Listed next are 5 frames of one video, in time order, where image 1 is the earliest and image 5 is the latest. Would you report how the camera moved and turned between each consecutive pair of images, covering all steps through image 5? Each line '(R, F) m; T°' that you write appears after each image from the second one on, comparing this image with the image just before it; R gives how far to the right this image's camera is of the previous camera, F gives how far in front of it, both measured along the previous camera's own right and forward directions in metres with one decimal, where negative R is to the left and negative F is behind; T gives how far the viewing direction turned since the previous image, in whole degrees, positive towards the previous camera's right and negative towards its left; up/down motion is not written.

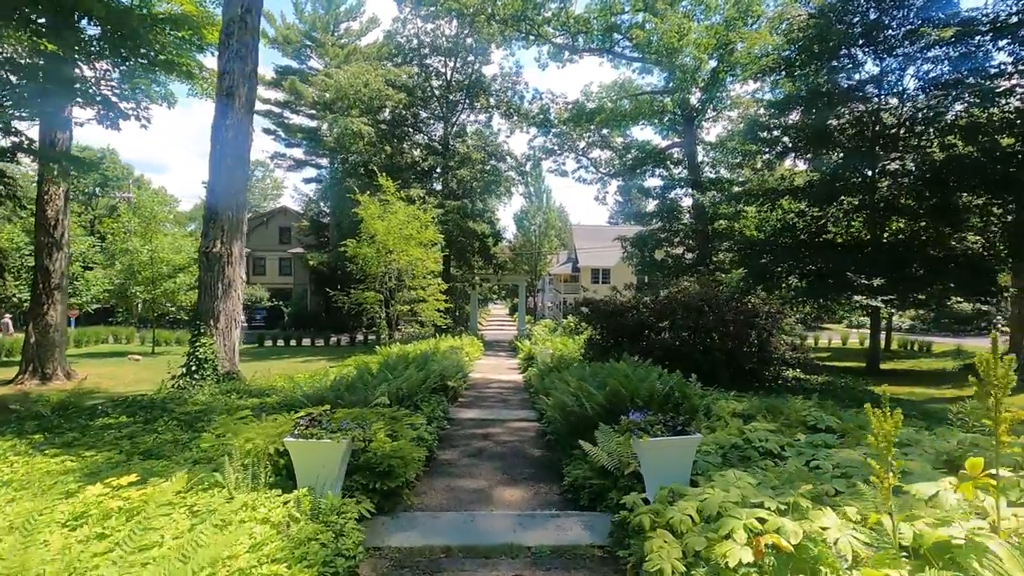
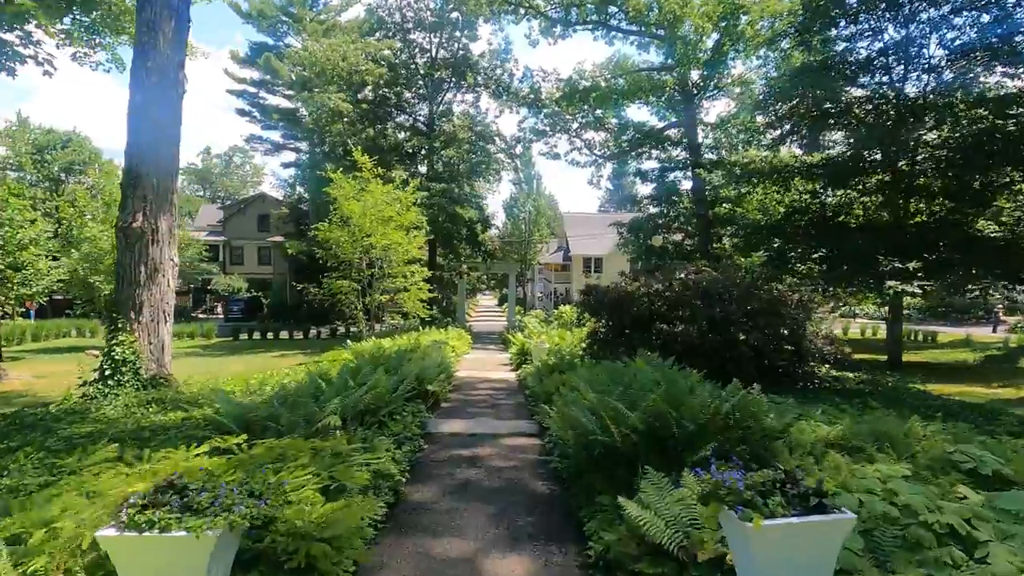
(0.0, +1.1) m; +1°
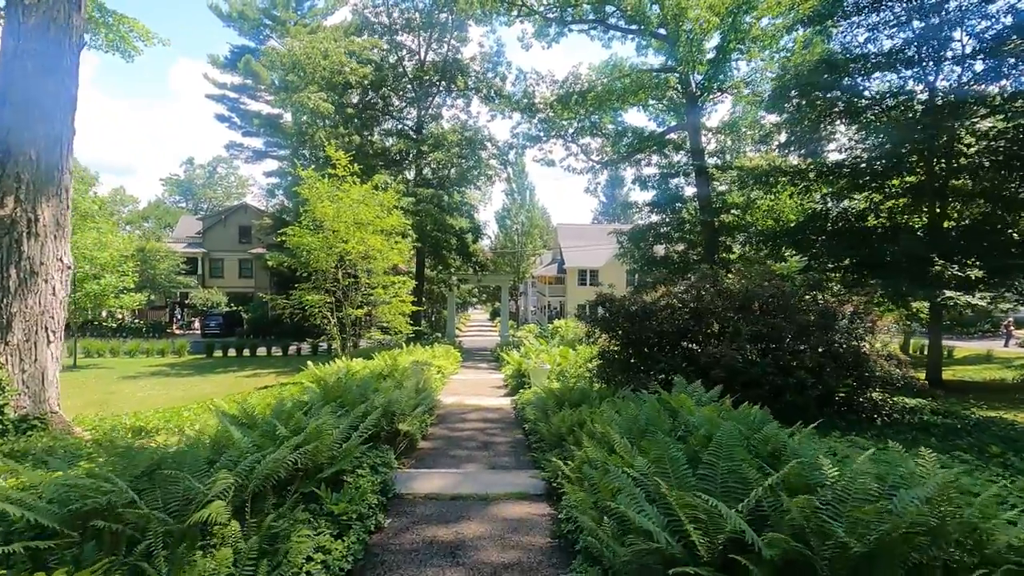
(0.0, +1.2) m; +1°
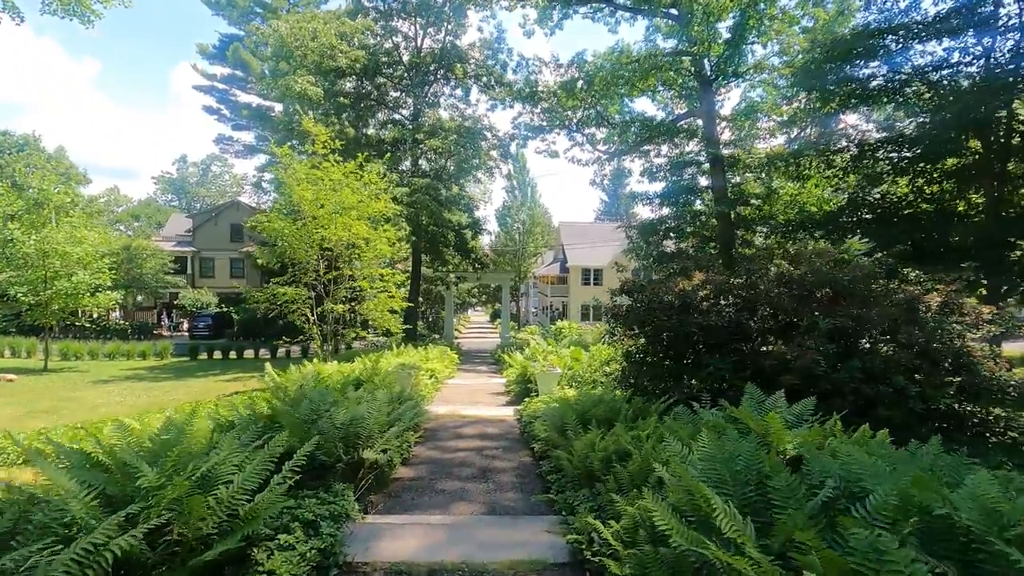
(0.0, +1.1) m; 0°
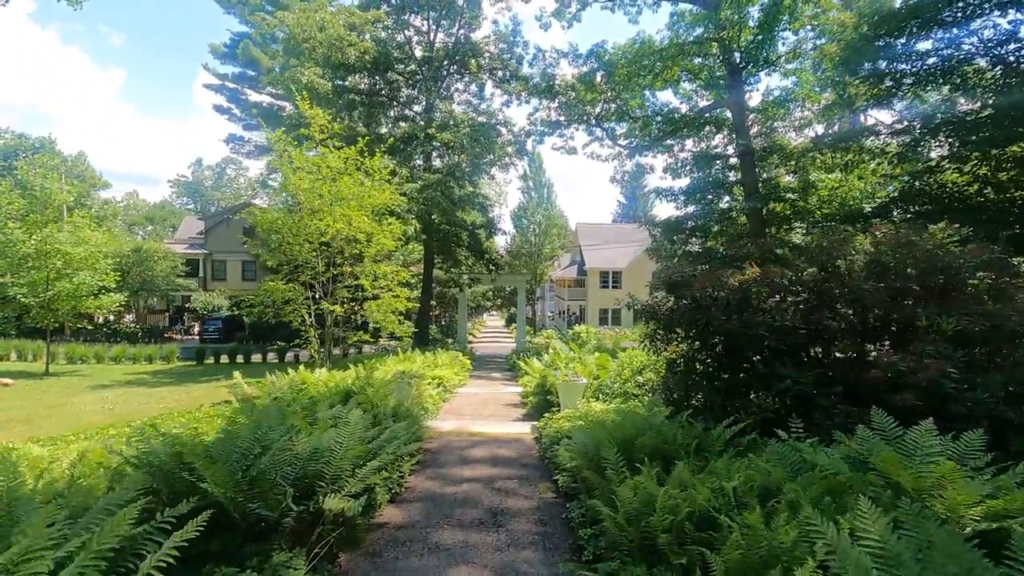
(0.0, +0.9) m; -2°
